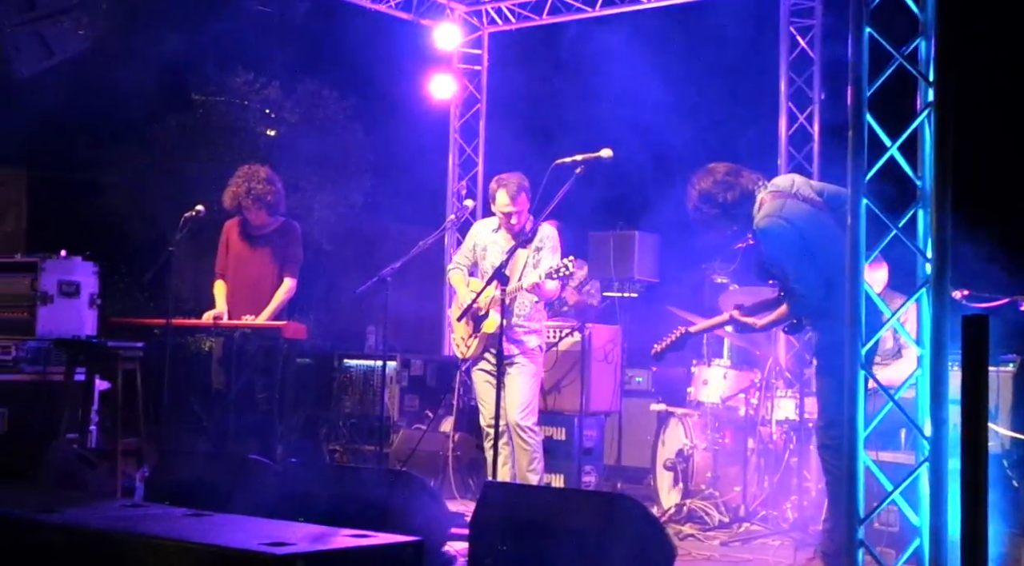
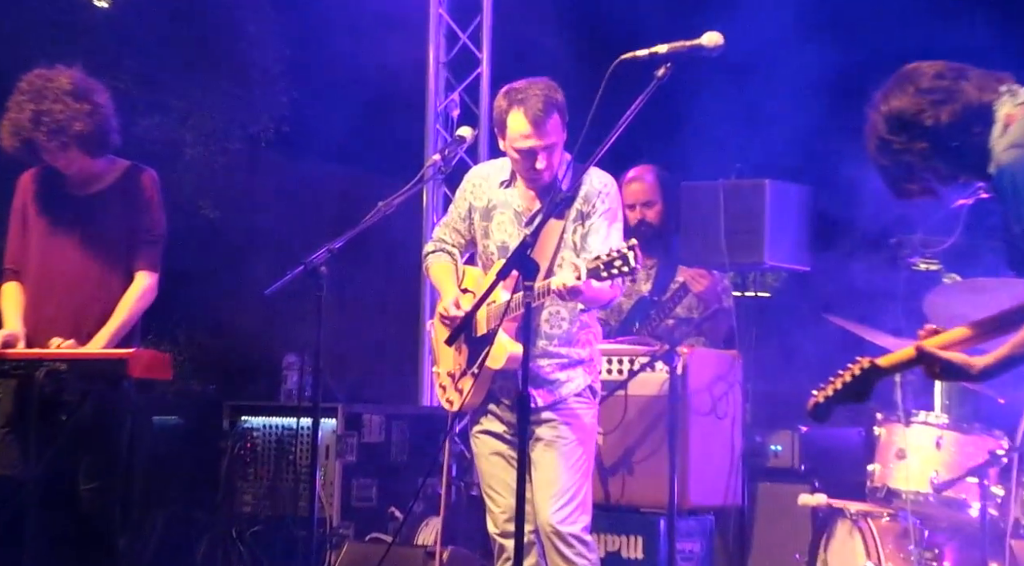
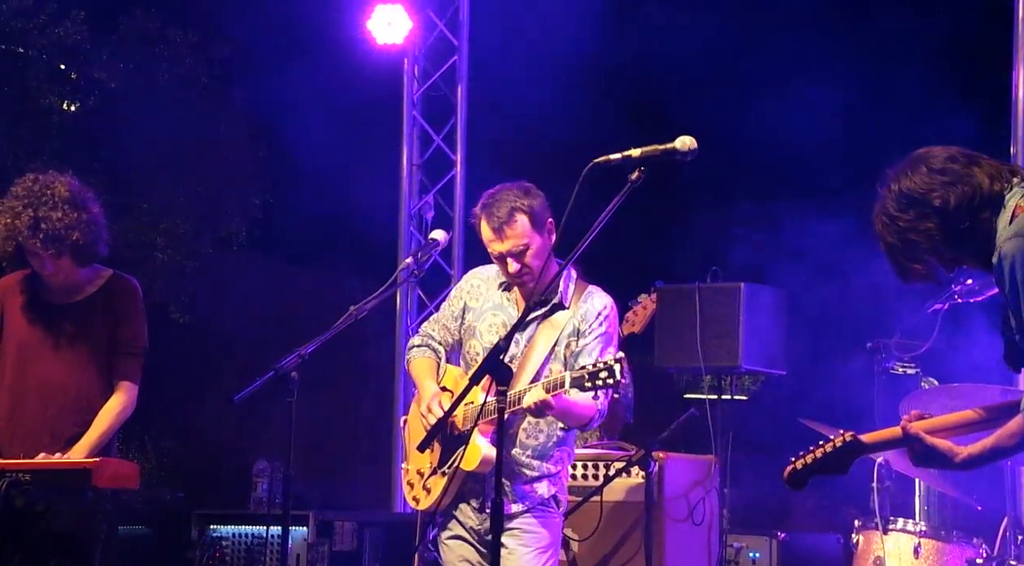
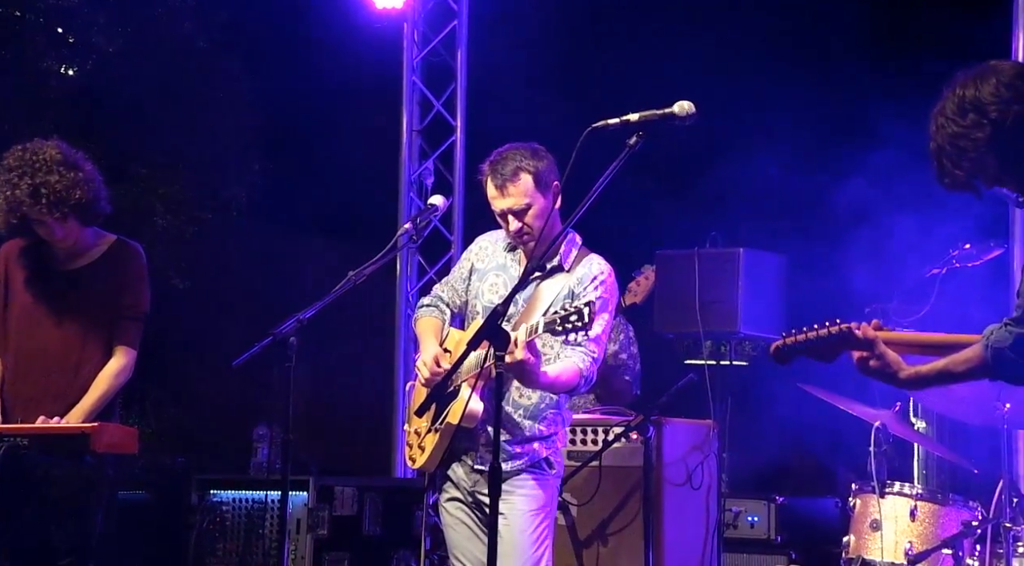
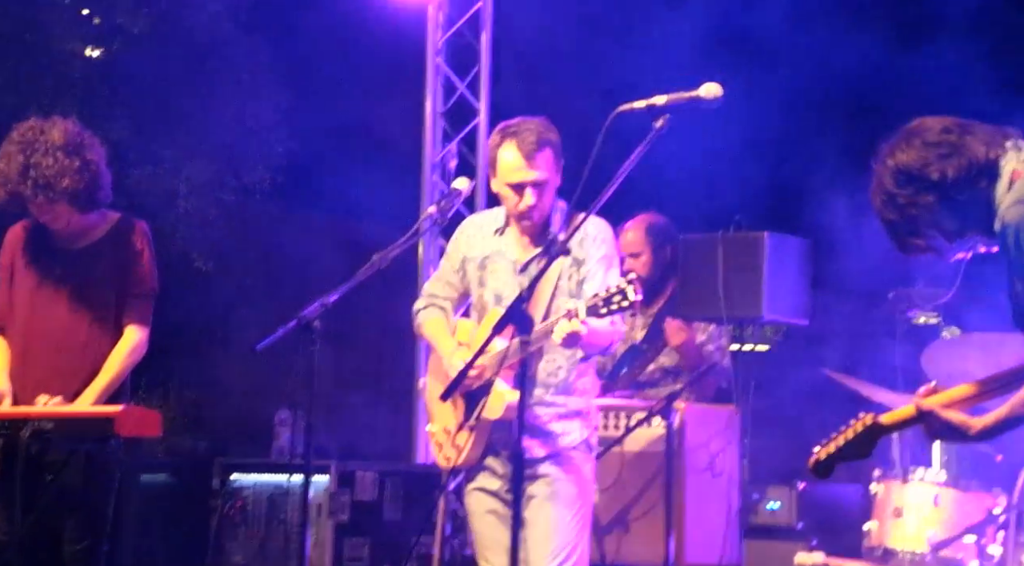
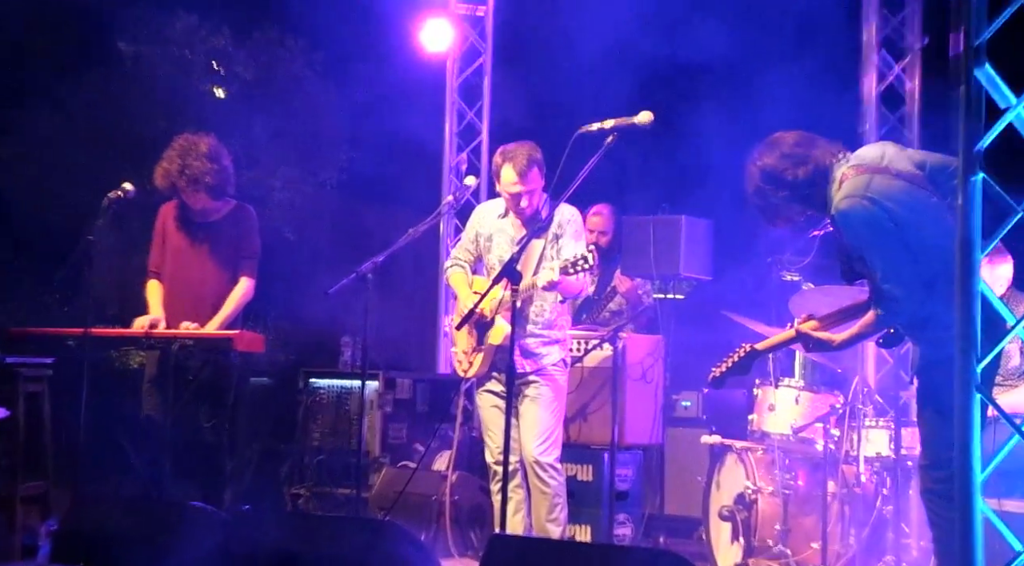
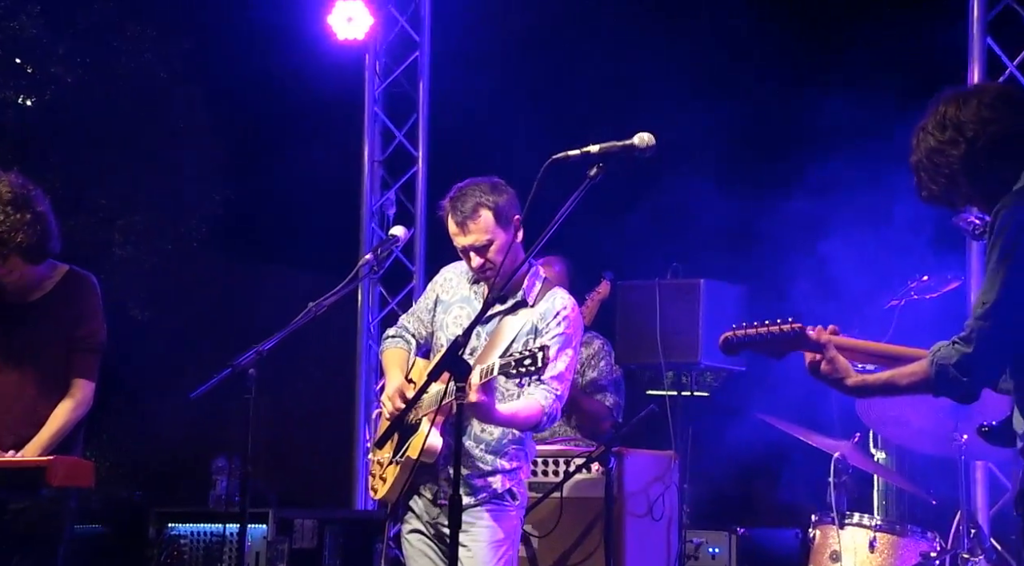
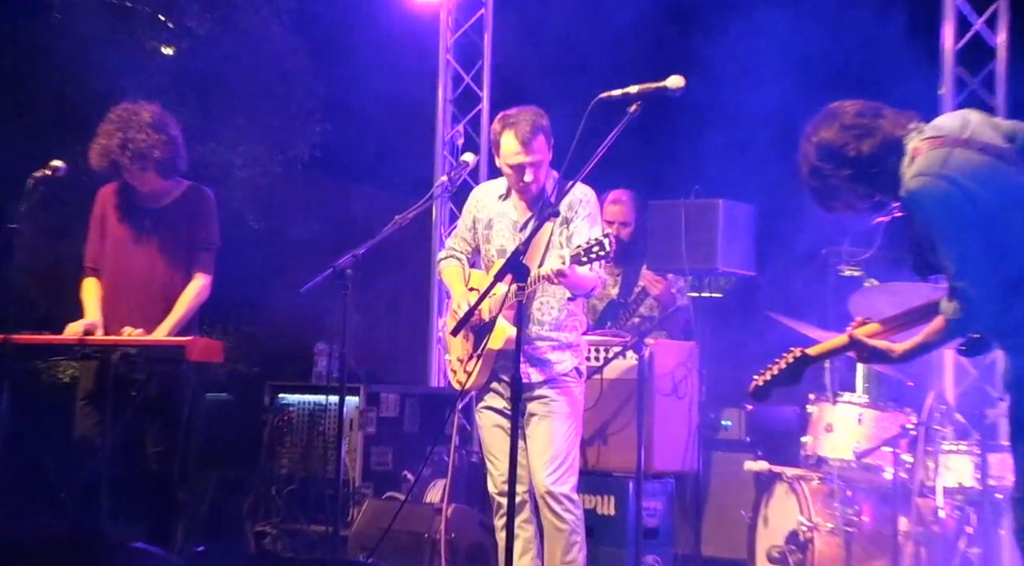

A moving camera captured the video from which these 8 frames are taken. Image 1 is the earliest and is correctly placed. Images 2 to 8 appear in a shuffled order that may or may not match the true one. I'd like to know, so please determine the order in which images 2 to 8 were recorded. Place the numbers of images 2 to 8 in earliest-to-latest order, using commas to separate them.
6, 8, 2, 5, 3, 4, 7
